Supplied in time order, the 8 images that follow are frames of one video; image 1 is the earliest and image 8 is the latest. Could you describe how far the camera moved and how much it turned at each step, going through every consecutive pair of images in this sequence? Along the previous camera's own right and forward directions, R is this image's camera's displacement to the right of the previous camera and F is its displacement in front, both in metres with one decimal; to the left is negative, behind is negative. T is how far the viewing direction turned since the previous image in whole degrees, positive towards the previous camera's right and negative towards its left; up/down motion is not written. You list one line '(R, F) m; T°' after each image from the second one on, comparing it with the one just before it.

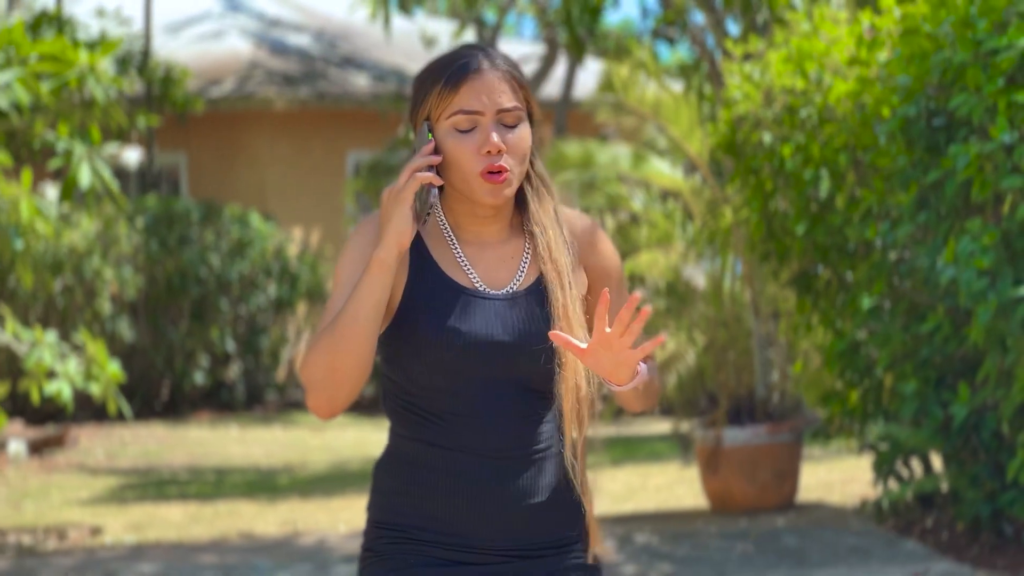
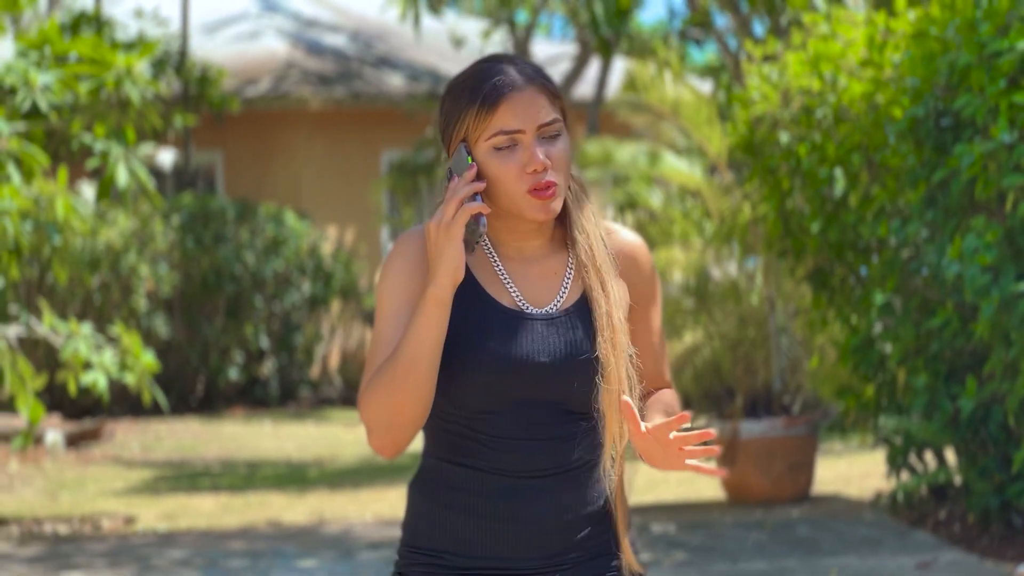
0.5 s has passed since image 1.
(+0.1, -0.2) m; -1°
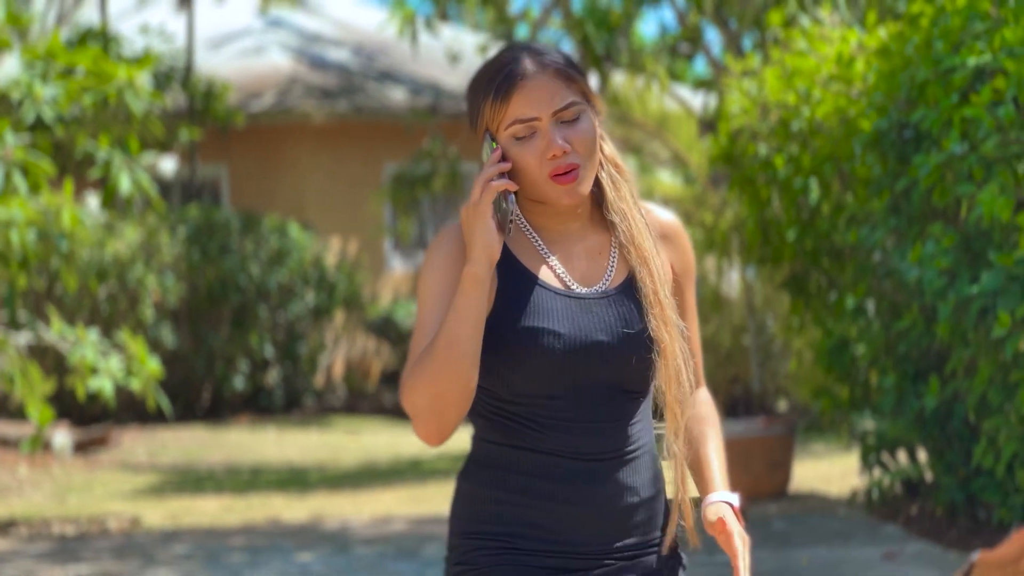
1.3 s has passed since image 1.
(+0.1, -0.3) m; 0°
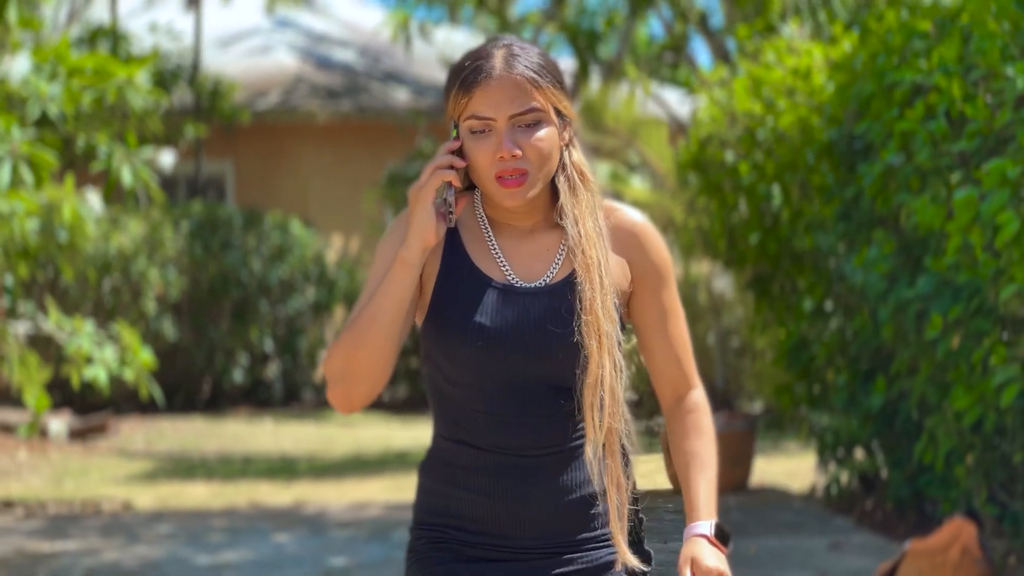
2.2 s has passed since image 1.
(+0.1, -0.3) m; 0°
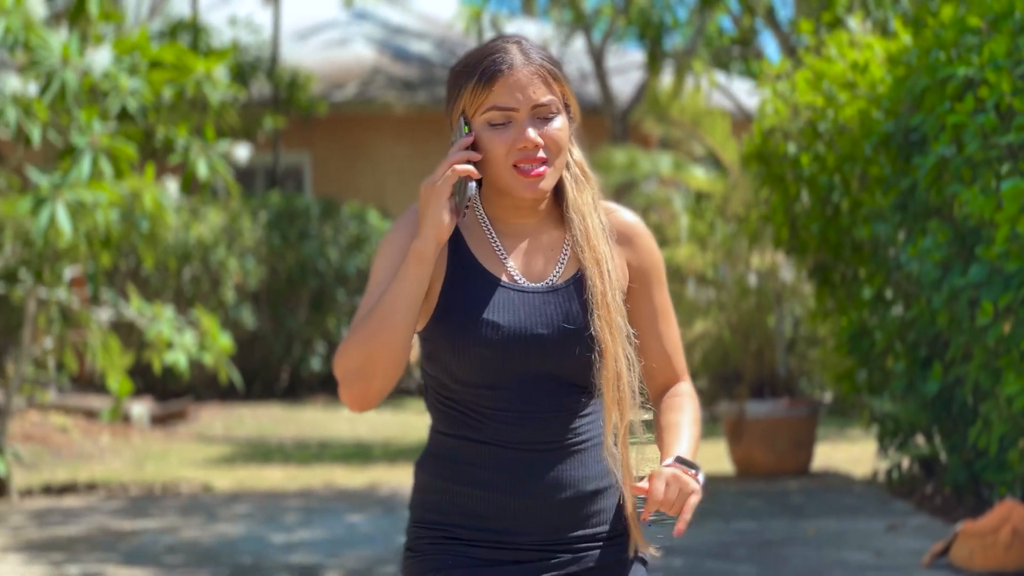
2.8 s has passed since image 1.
(0.0, -0.2) m; -2°
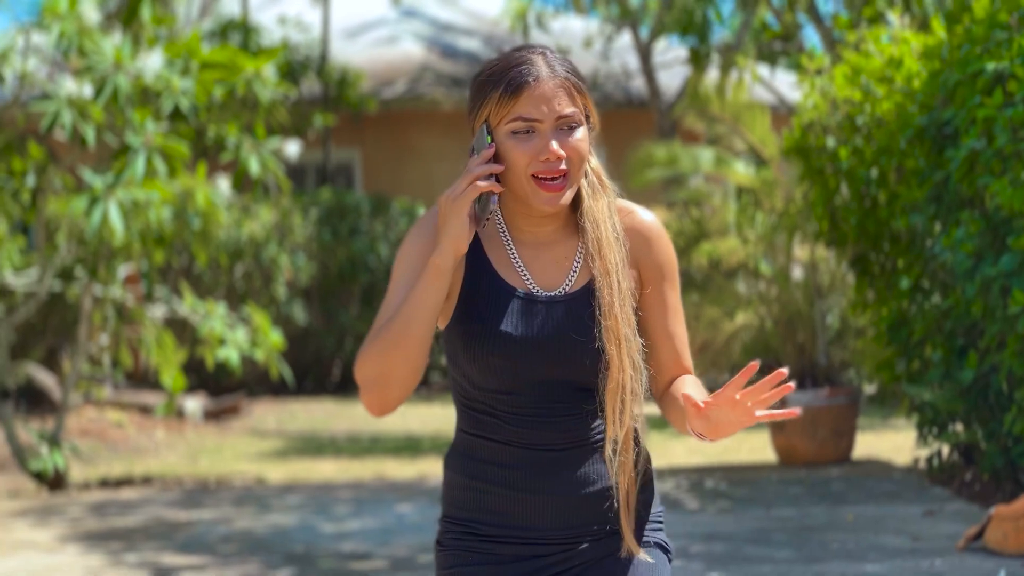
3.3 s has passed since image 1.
(0.0, -0.2) m; -1°
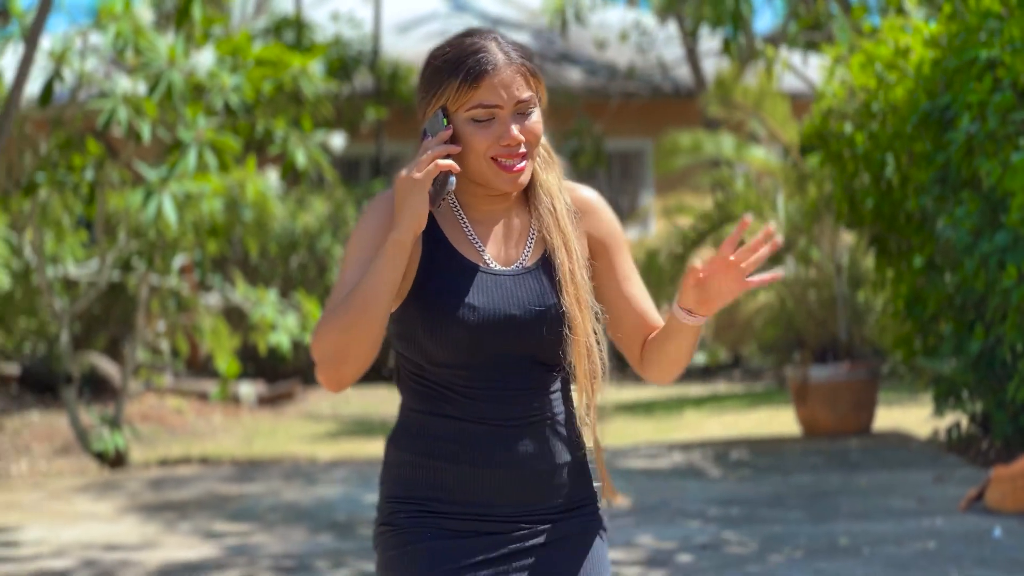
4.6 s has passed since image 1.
(+0.1, -0.4) m; -2°
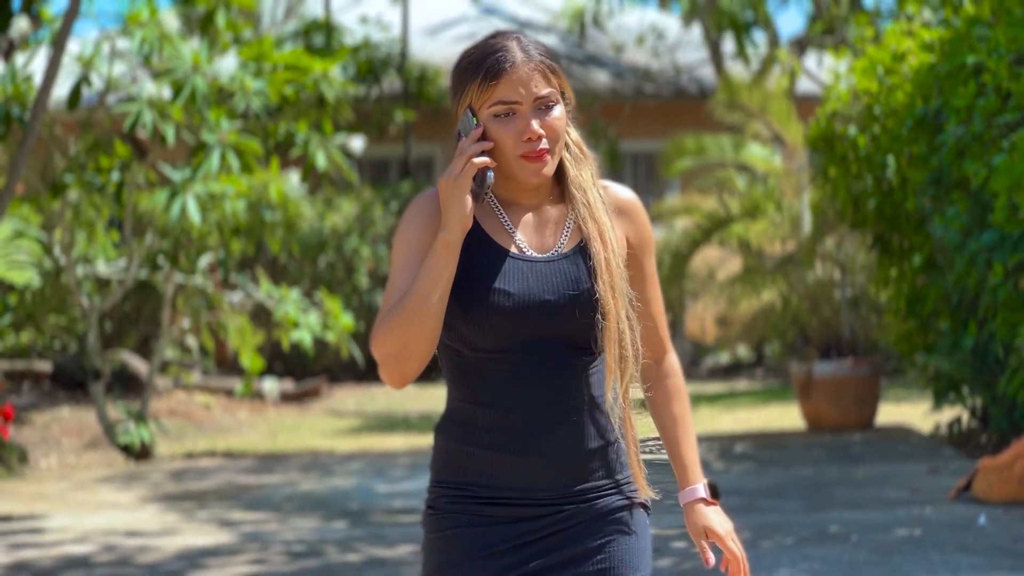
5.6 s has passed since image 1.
(+0.1, -0.3) m; -1°
